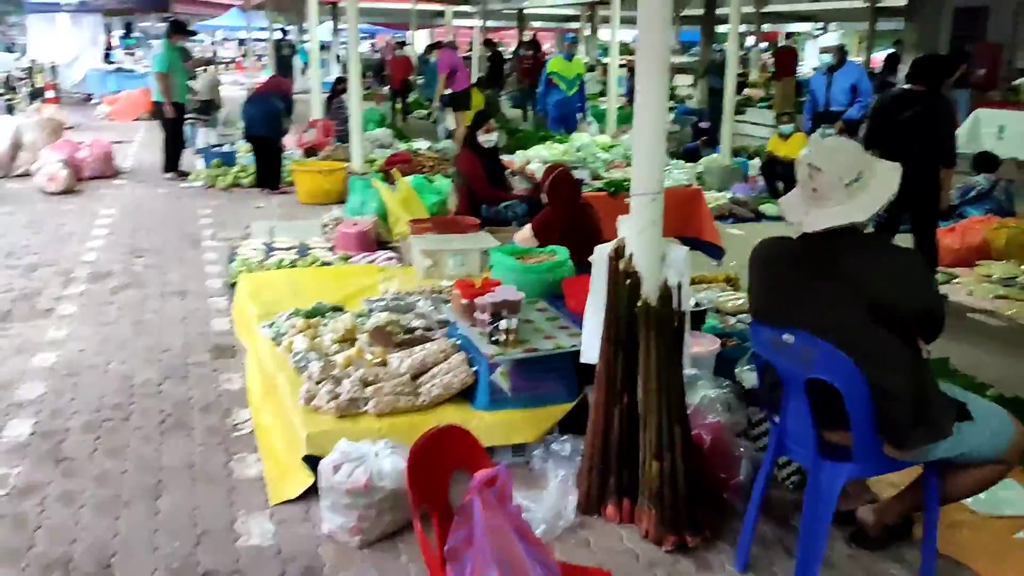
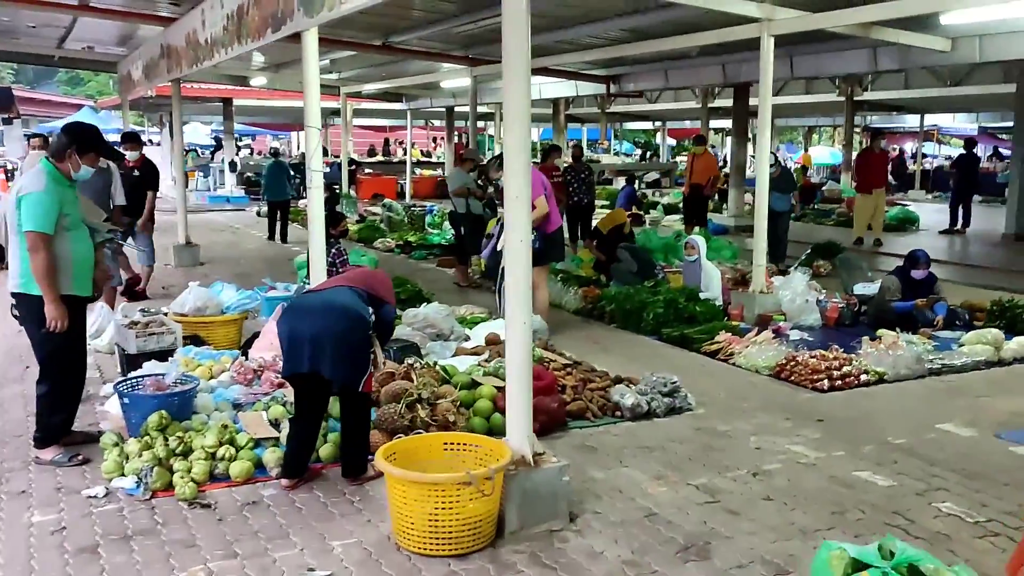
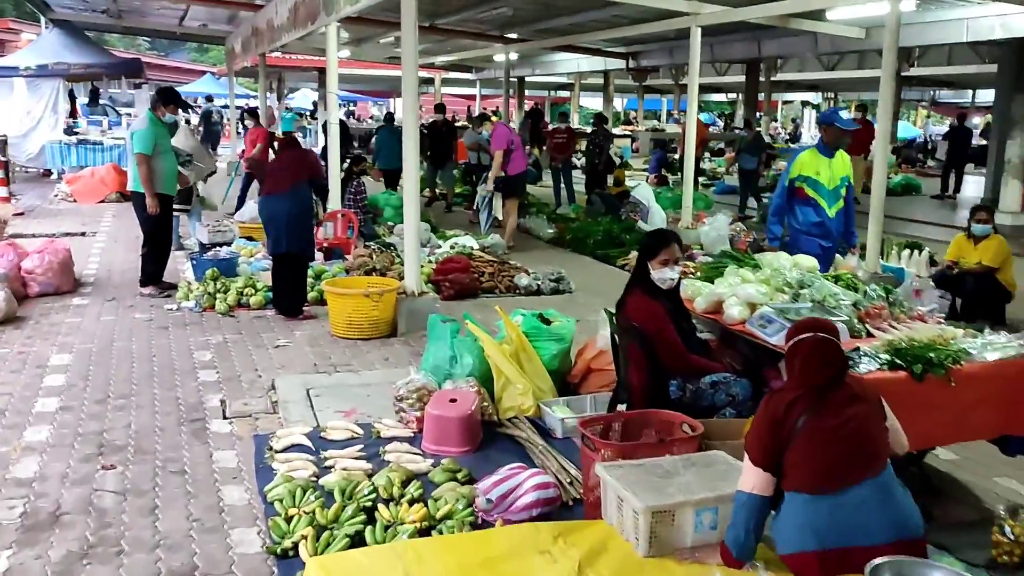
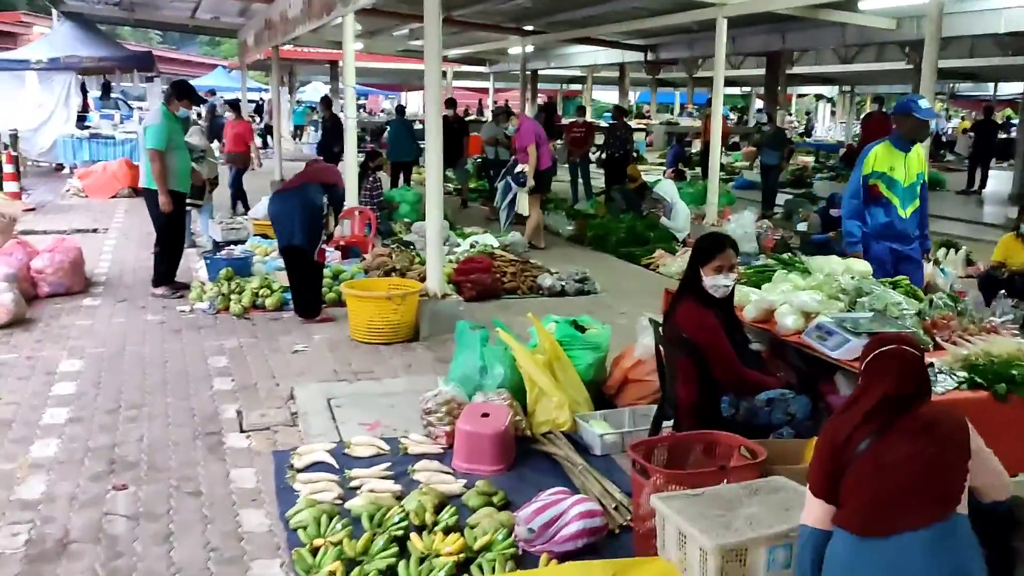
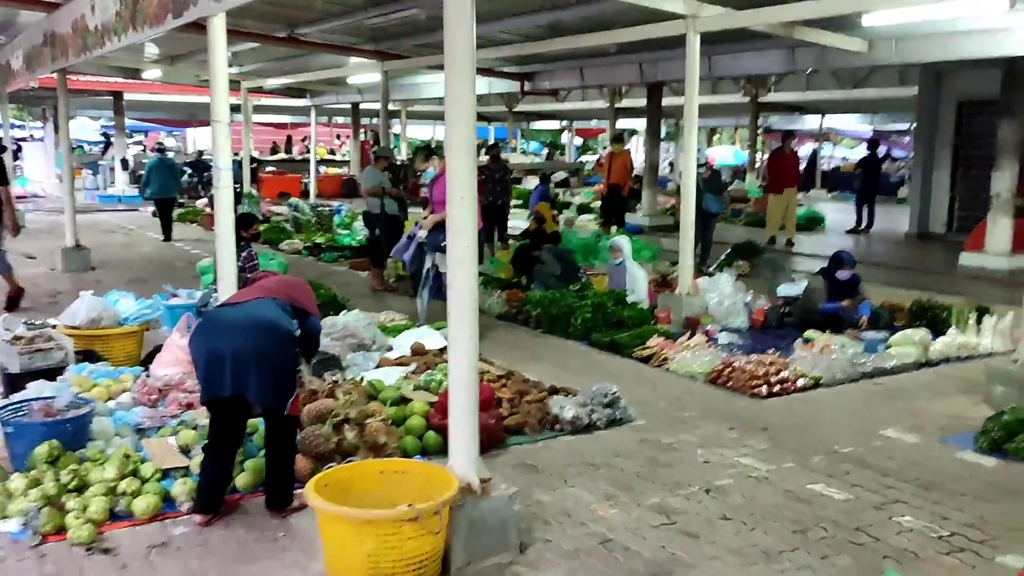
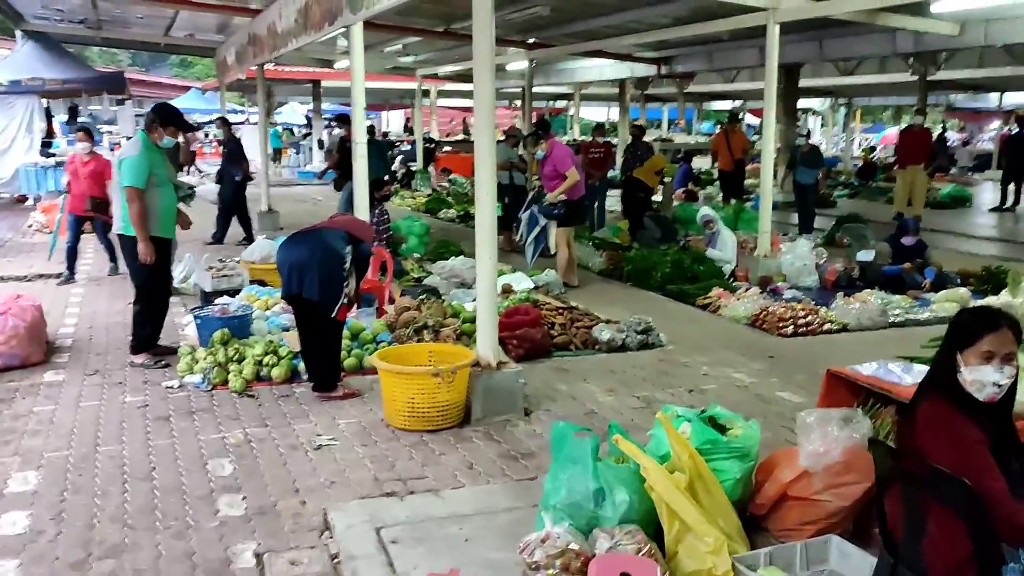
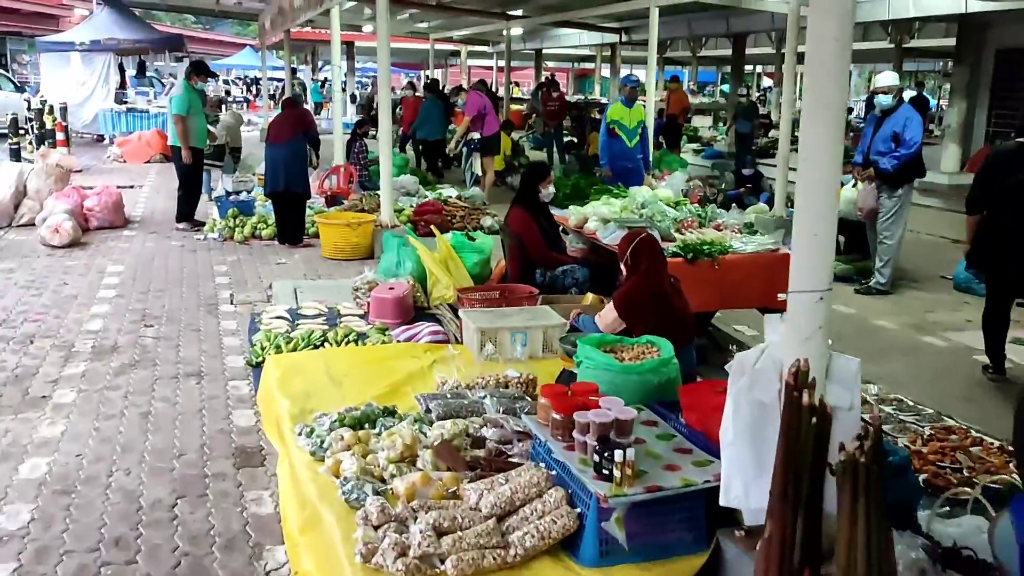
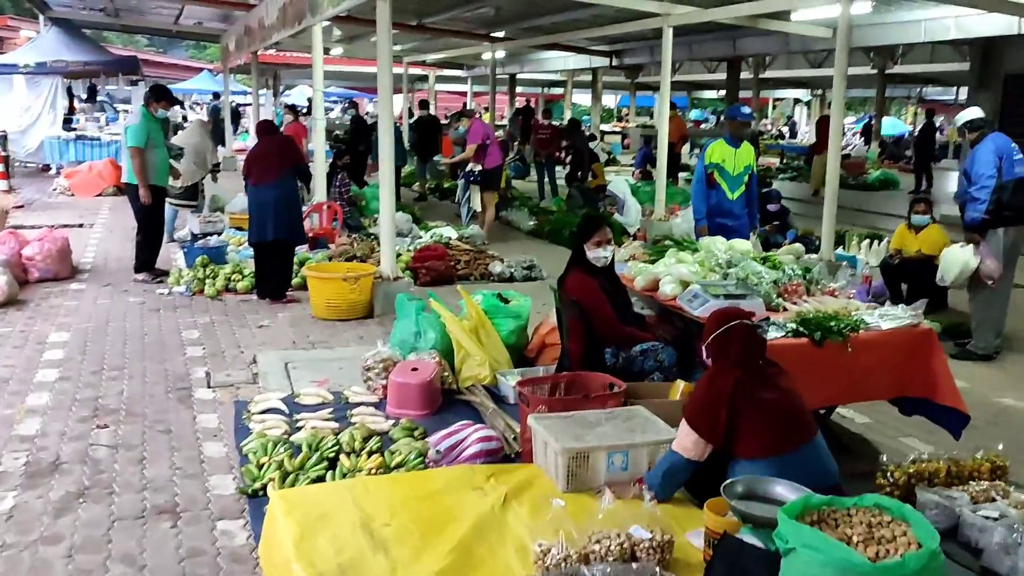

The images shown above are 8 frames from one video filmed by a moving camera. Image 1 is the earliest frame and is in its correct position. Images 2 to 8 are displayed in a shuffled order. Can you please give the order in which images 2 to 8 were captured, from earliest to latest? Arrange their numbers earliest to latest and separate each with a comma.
7, 8, 3, 4, 6, 2, 5
